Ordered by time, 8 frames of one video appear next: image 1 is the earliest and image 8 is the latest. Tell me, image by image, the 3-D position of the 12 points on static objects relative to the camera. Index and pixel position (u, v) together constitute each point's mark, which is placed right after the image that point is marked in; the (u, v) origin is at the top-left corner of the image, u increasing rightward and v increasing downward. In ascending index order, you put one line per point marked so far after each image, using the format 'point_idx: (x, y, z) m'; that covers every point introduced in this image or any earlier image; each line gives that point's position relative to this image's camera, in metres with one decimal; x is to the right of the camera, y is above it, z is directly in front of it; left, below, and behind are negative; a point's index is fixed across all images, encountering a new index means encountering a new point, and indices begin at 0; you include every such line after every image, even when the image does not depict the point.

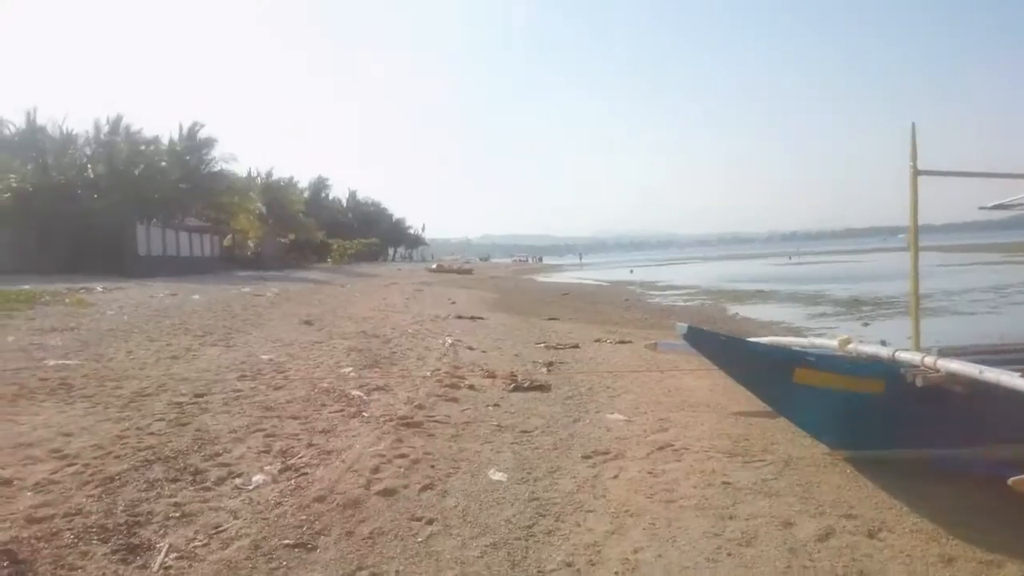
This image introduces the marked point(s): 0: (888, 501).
0: (+2.5, -1.4, +5.5) m
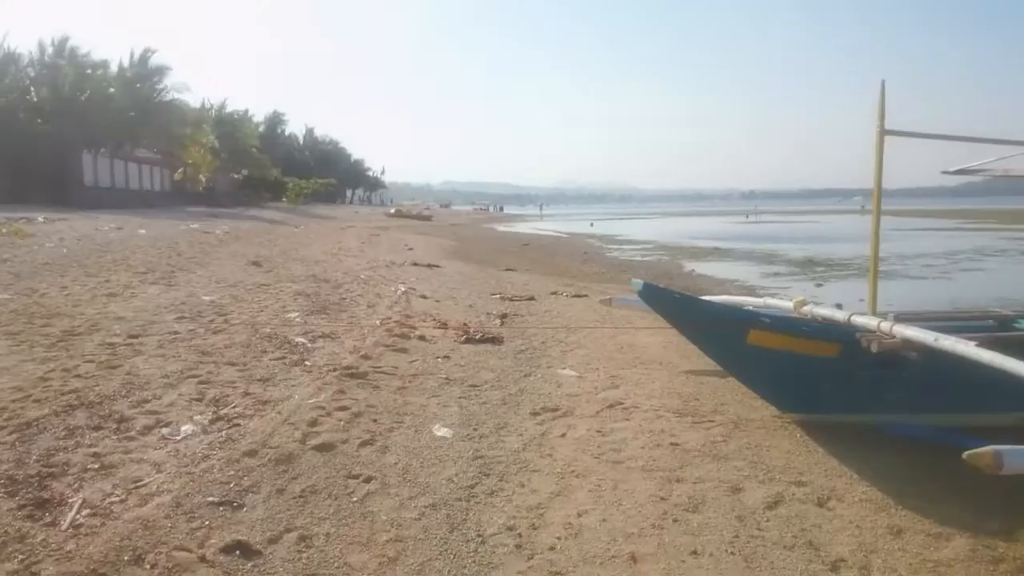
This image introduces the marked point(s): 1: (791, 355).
0: (+2.1, -1.2, +5.4) m
1: (+2.1, -0.5, +6.2) m
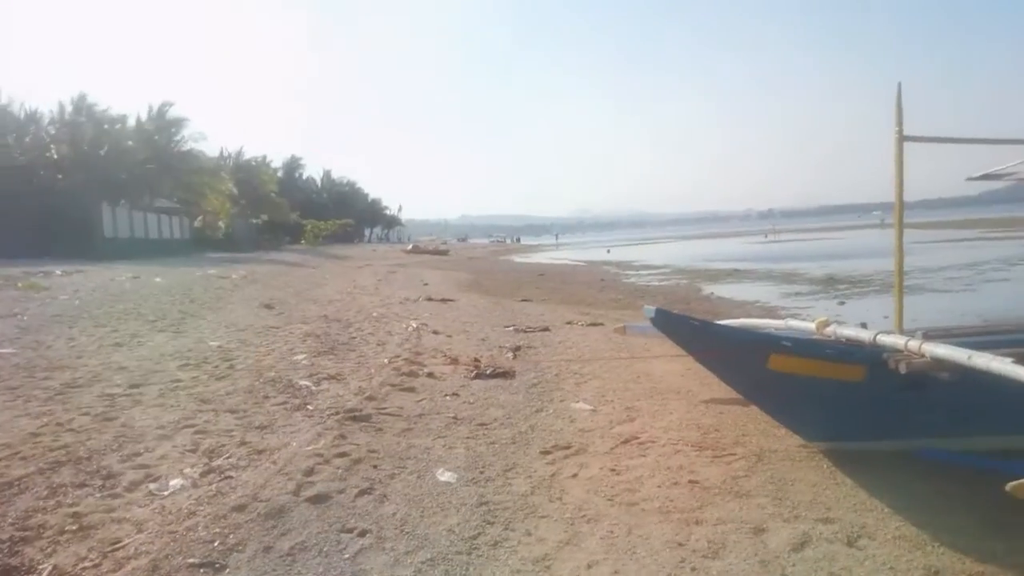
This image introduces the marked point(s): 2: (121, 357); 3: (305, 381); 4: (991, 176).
0: (+2.2, -1.3, +5.1) m
1: (+2.2, -0.7, +5.9) m
2: (-4.3, -0.8, +8.9) m
3: (-1.9, -0.9, +7.6) m
4: (+4.3, +1.0, +7.3) m
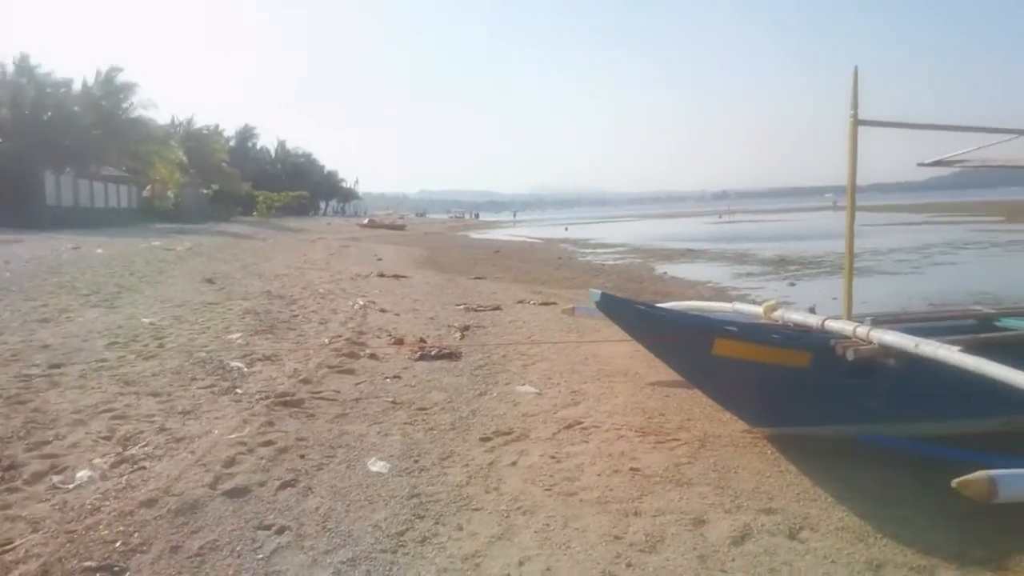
0: (+1.8, -1.2, +5.0) m
1: (+1.7, -0.5, +5.7) m
2: (-4.8, -0.5, +8.5) m
3: (-2.4, -0.7, +7.3) m
4: (+3.8, +1.1, +7.2) m
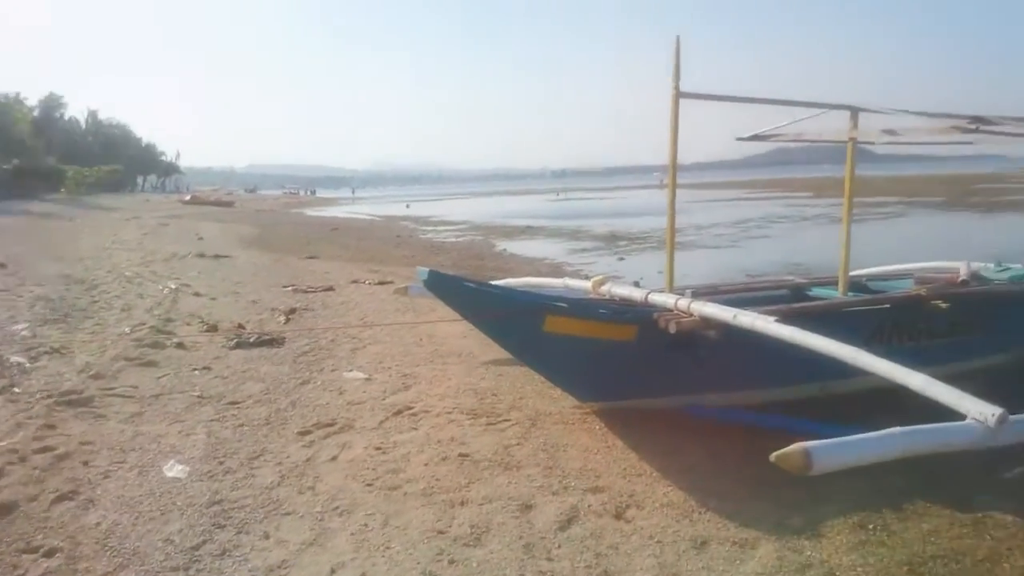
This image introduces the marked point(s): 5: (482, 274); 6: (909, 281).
0: (+0.8, -1.1, +5.0) m
1: (+0.5, -0.4, +5.7) m
2: (-6.4, -0.4, +7.1) m
3: (-3.9, -0.5, +6.4) m
4: (+2.2, +1.4, +7.5) m
5: (-0.5, +0.3, +14.8) m
6: (+4.1, +0.1, +8.4) m
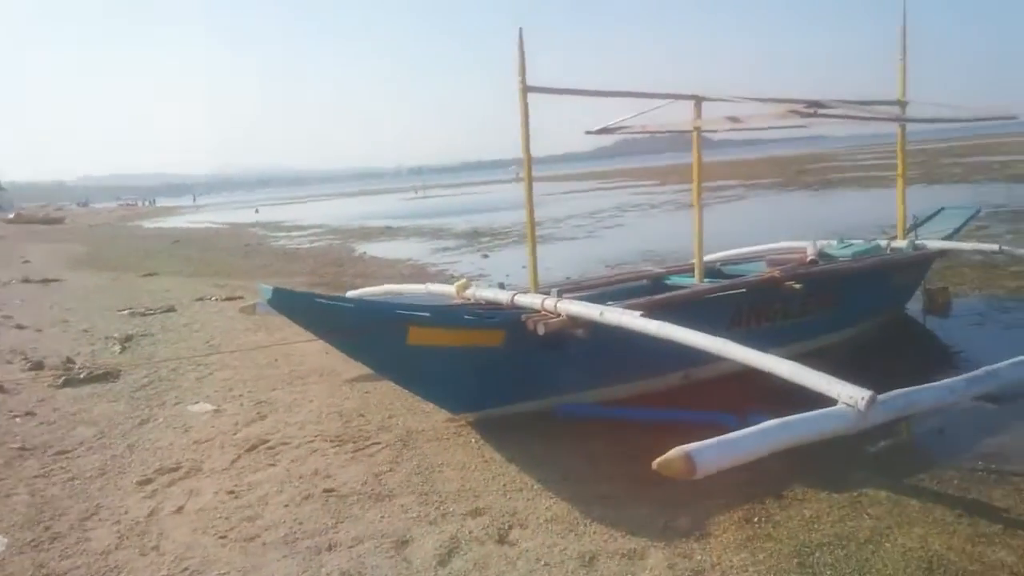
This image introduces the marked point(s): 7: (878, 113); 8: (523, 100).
0: (0.0, -1.1, +4.7) m
1: (-0.4, -0.4, +5.4) m
2: (-7.5, -0.9, +5.6) m
3: (-4.8, -0.9, +5.4) m
4: (+0.9, +1.4, +7.4) m
5: (-3.0, +0.1, +14.2) m
6: (+2.6, +0.3, +8.7) m
7: (+3.2, +1.5, +7.2) m
8: (+0.1, +1.4, +6.1) m
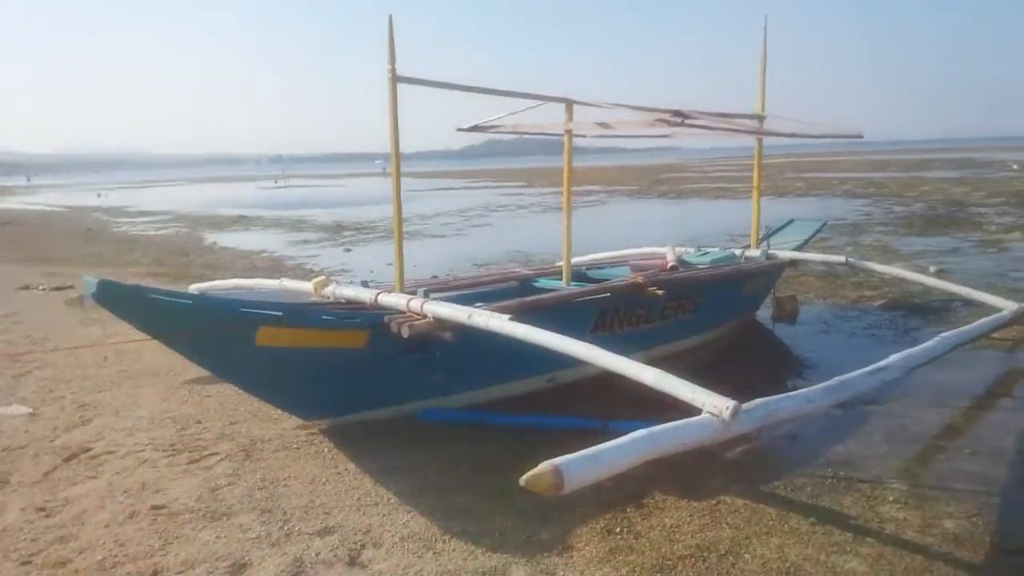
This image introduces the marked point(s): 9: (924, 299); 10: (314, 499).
0: (-0.8, -1.1, +4.4) m
1: (-1.2, -0.4, +5.0) m
2: (-8.3, -0.7, +4.1) m
3: (-5.6, -0.8, +4.3) m
4: (-0.3, +1.4, +7.2) m
5: (-5.2, +0.3, +13.3) m
6: (+1.2, +0.2, +8.7) m
7: (+2.0, +1.5, +7.4) m
8: (-0.9, +1.4, +5.8) m
9: (+5.2, -0.1, +10.4) m
10: (-1.0, -1.1, +4.2) m
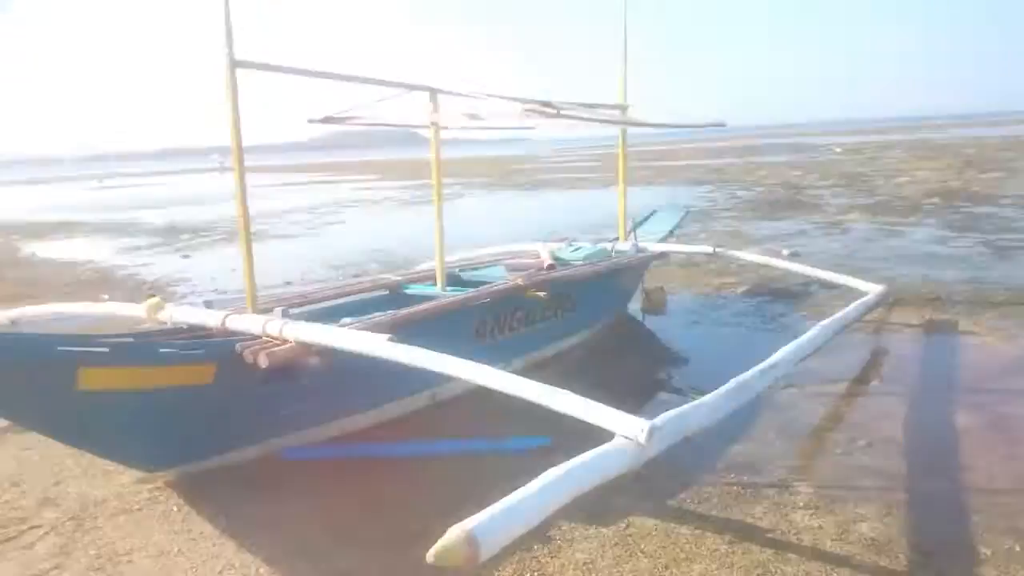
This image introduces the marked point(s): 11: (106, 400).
0: (-1.3, -1.2, +3.7) m
1: (-1.8, -0.6, +4.2) m
2: (-8.6, -1.2, +2.1) m
3: (-6.0, -1.1, +2.7) m
4: (-1.4, +1.3, +6.5) m
5: (-7.3, 0.0, +11.7) m
6: (-0.1, +0.2, +8.3) m
7: (+0.9, +1.5, +7.1) m
8: (-1.7, +1.3, +5.0) m
9: (+3.5, +0.1, +10.7) m
10: (-1.5, -1.2, +3.5) m
11: (-2.0, -0.5, +4.1) m
